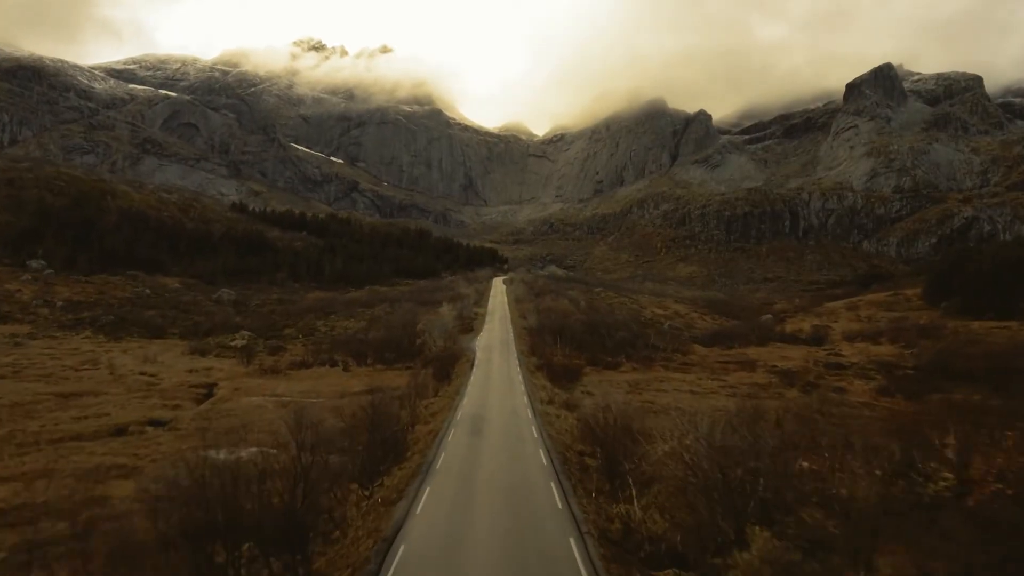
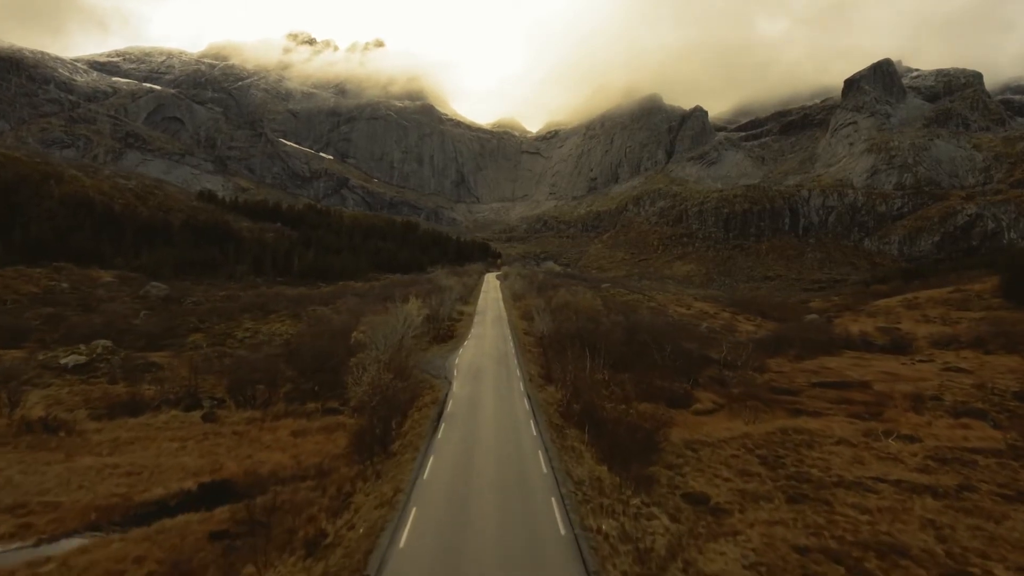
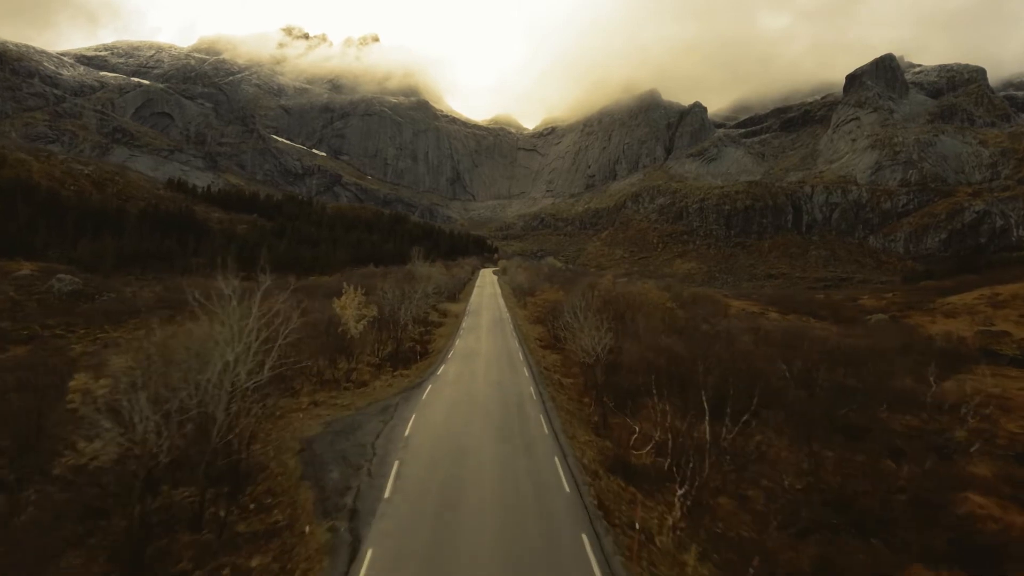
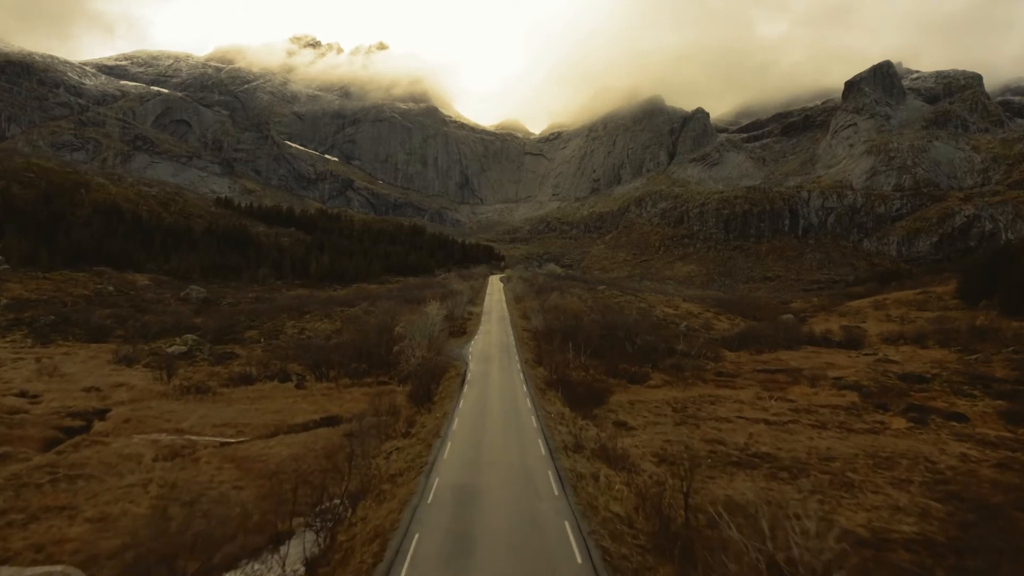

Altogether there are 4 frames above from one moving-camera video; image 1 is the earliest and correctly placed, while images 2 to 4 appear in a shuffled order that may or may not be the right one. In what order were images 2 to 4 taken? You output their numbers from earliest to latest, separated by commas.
4, 2, 3
